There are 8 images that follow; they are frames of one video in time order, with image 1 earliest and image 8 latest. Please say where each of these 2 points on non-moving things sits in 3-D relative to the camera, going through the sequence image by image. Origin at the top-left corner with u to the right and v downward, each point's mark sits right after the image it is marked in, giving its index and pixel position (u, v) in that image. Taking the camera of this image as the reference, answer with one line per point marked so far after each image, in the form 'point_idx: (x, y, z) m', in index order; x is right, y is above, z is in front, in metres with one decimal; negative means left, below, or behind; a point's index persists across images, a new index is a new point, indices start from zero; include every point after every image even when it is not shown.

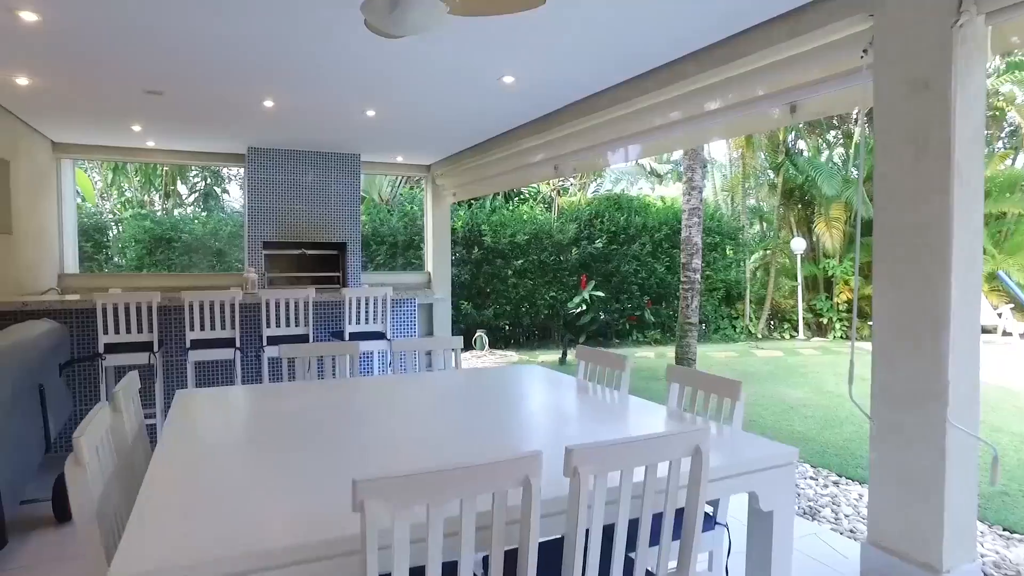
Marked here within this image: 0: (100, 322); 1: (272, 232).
0: (-2.5, -0.2, +3.7) m
1: (-2.5, +0.6, +6.5) m
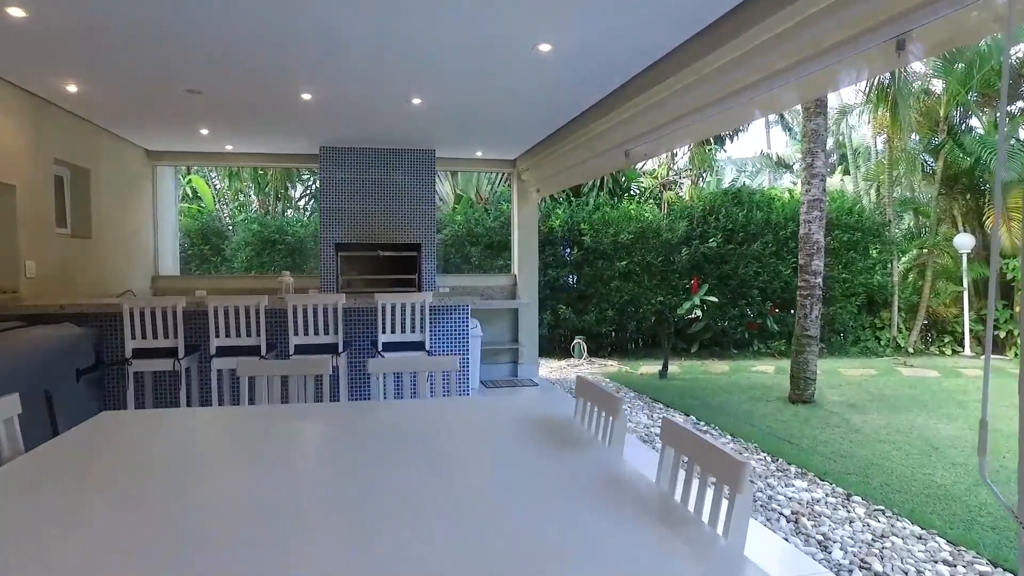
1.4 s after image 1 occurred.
0: (-2.3, -0.2, +3.7) m
1: (-1.7, +0.6, +6.3) m
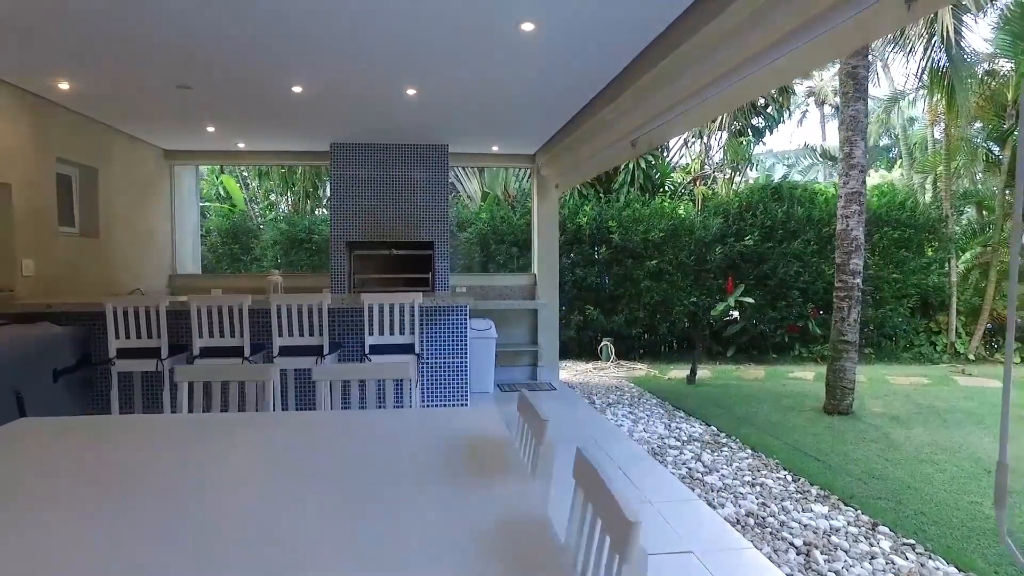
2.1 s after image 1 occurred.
0: (-2.3, -0.2, +3.6) m
1: (-1.5, +0.6, +6.2) m
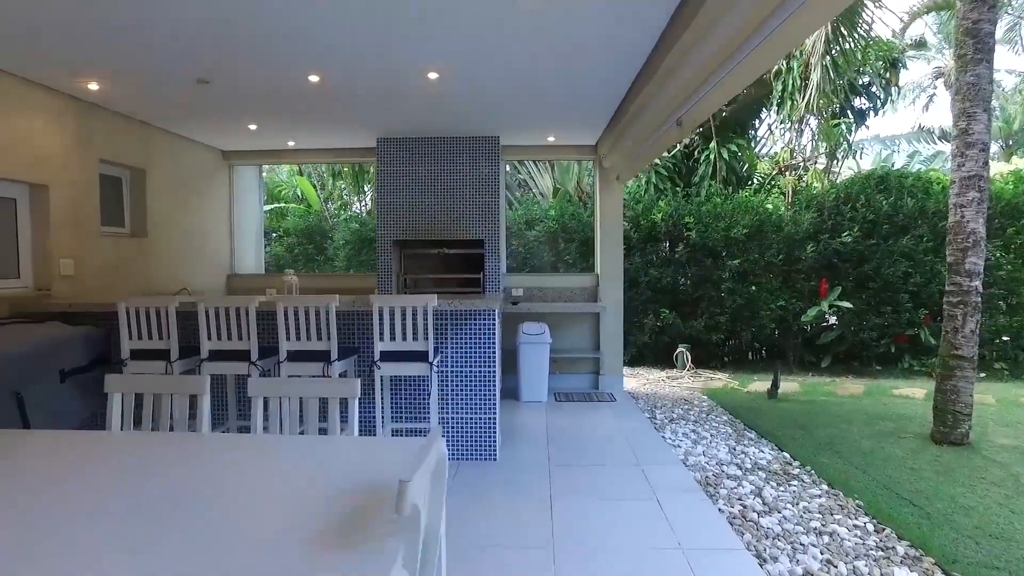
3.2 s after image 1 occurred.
0: (-2.2, -0.2, +3.5) m
1: (-1.0, +0.6, +6.0) m
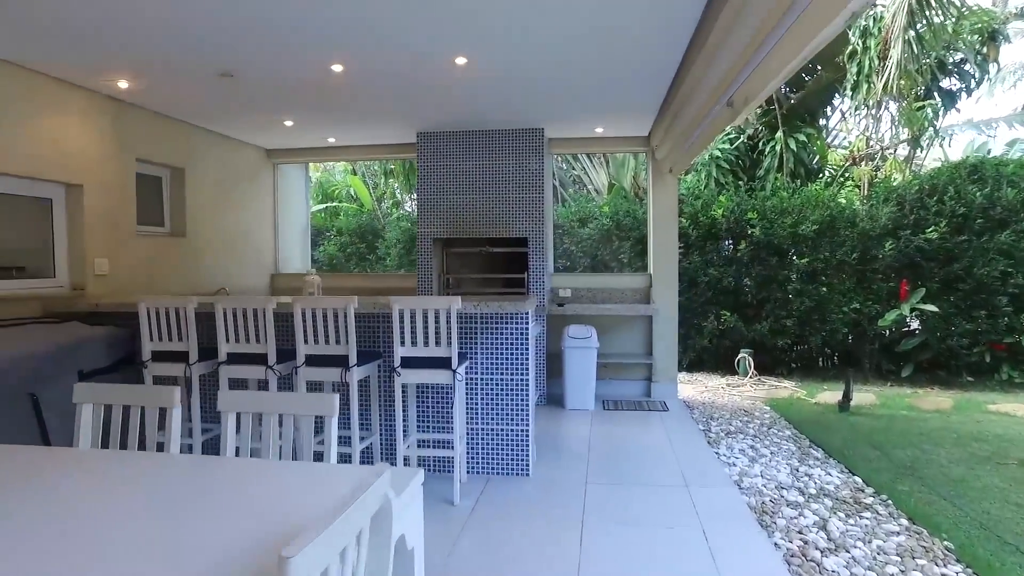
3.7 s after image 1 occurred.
0: (-2.0, -0.2, +3.4) m
1: (-0.6, +0.6, +5.7) m
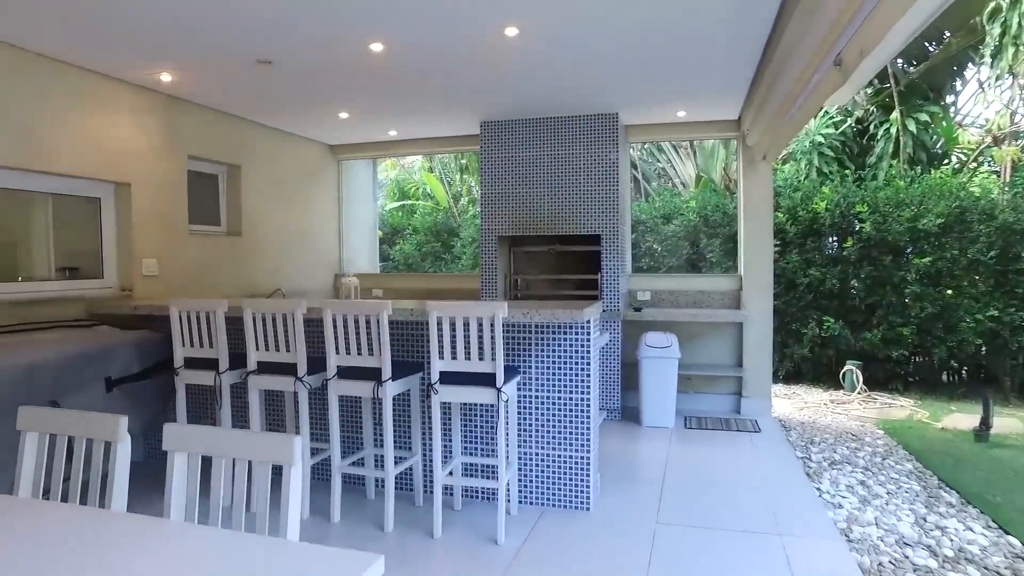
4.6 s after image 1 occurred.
0: (-1.7, -0.2, +3.2) m
1: (0.0, +0.5, +5.3) m
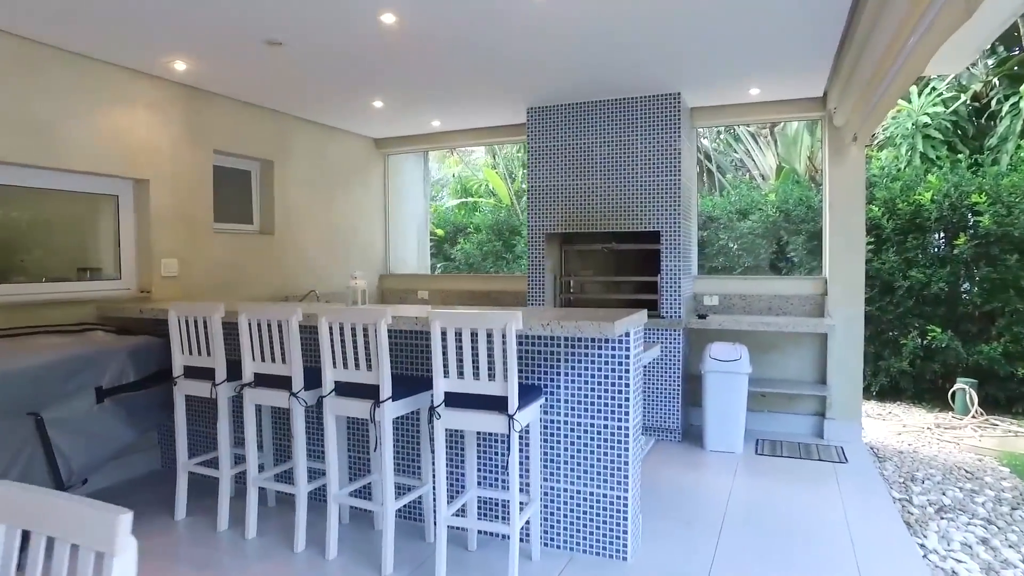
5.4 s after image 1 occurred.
0: (-1.6, -0.2, +3.0) m
1: (+0.4, +0.5, +4.8) m
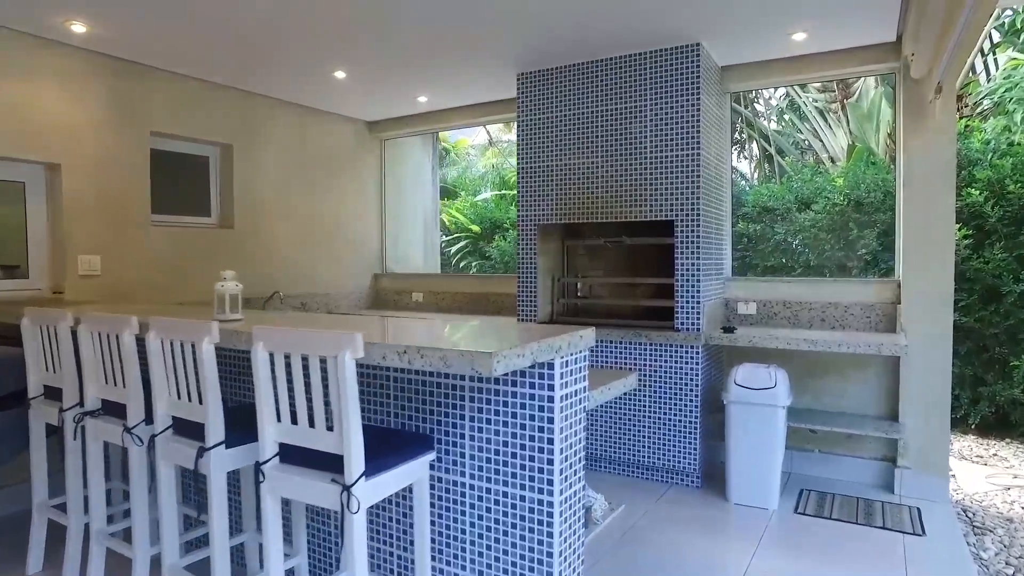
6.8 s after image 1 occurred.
0: (-1.9, -0.3, +2.4) m
1: (+0.3, +0.5, +4.0) m
